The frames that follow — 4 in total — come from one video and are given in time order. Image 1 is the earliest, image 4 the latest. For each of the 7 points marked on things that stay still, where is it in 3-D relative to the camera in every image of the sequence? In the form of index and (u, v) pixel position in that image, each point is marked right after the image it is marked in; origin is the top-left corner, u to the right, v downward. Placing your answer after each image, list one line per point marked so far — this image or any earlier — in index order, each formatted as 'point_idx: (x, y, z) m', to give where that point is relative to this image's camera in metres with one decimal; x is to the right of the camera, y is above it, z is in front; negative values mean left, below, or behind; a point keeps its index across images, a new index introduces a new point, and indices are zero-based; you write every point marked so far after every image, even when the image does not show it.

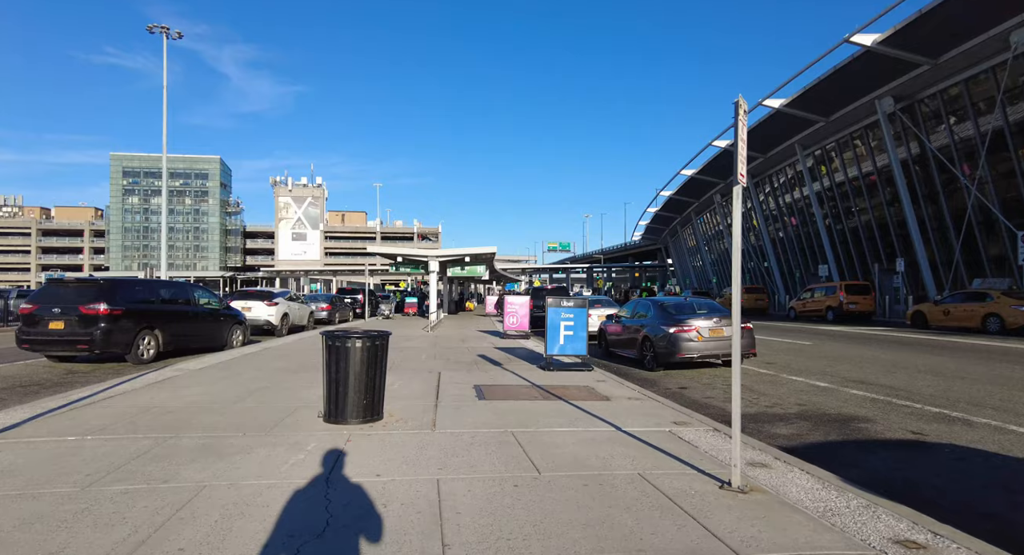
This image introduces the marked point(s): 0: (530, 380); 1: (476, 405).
0: (+0.3, -1.8, +9.0) m
1: (-0.5, -1.7, +6.9) m
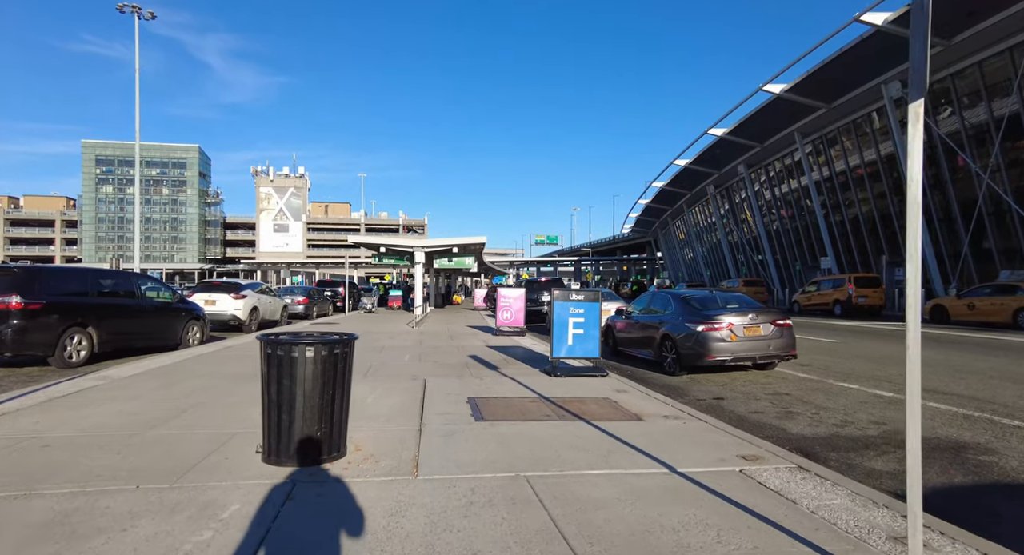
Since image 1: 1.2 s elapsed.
0: (+0.4, -1.6, +7.4) m
1: (-0.4, -1.6, +5.3) m
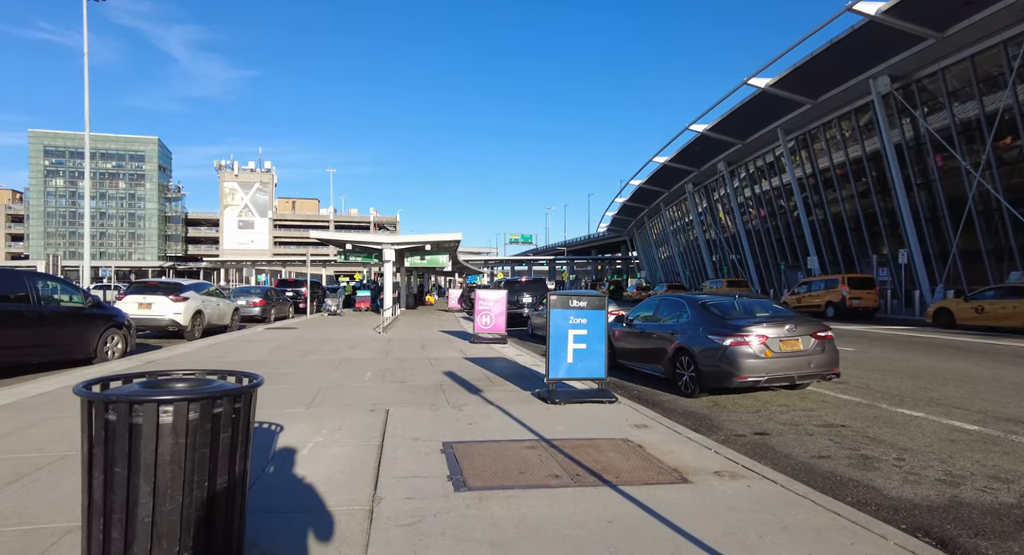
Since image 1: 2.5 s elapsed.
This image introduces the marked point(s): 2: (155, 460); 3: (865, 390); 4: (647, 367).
0: (+0.2, -1.7, +5.7) m
1: (-0.4, -1.6, +3.5) m
2: (-1.7, -0.8, +2.4) m
3: (+5.5, -1.7, +7.8) m
4: (+2.4, -1.6, +9.0) m
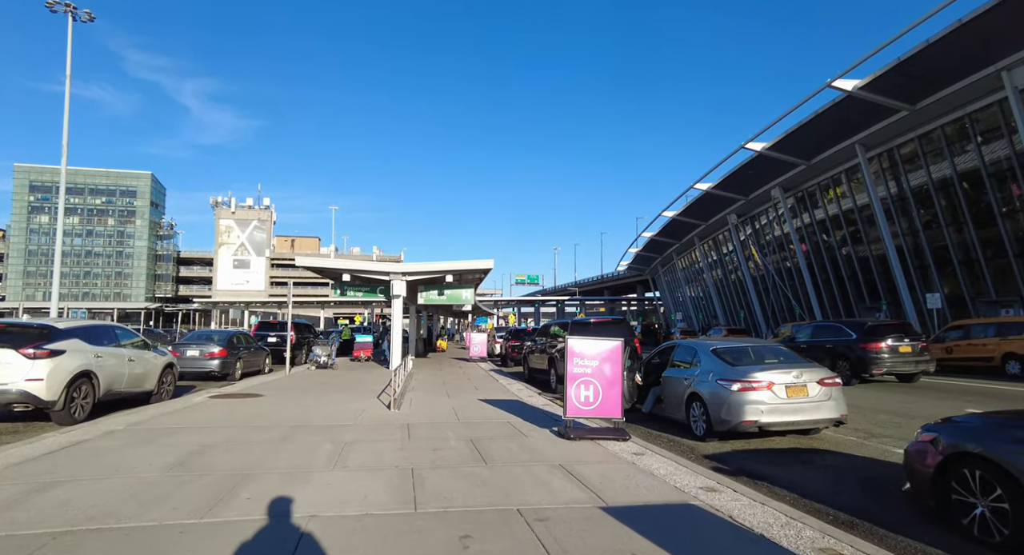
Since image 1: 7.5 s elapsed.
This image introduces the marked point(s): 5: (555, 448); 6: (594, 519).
0: (+2.1, -1.5, -0.9) m
1: (+1.5, -1.3, -3.0) m
2: (+0.2, -0.4, -4.1) m
3: (+7.3, -1.8, +1.3) m
4: (+4.3, -1.7, +2.5) m
5: (+0.6, -2.3, +6.9) m
6: (+0.7, -2.1, +4.4) m
